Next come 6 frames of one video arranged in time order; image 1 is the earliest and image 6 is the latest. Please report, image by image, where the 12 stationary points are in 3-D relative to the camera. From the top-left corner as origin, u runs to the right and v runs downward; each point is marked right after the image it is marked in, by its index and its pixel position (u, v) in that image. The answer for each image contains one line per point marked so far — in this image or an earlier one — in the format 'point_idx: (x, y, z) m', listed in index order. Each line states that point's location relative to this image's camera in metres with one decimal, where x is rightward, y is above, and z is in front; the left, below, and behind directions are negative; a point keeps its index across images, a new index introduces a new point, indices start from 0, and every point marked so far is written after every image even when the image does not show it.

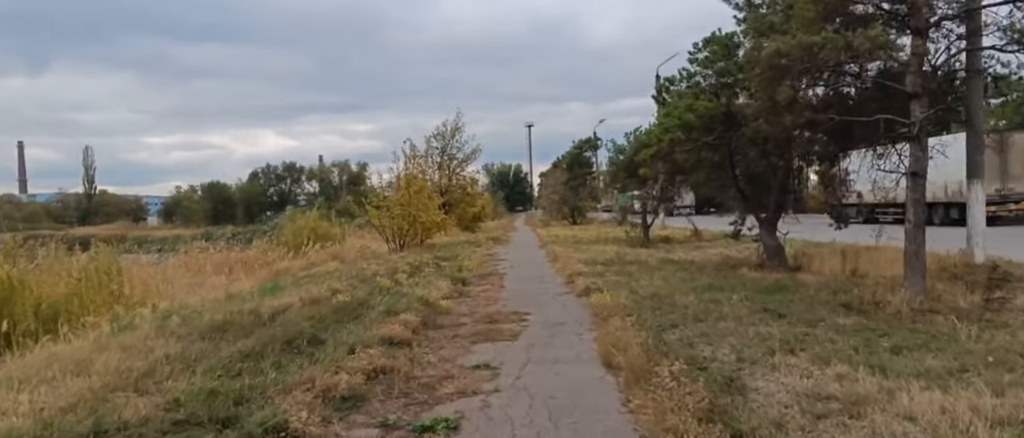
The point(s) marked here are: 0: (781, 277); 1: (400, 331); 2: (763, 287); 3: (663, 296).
0: (+4.7, -1.0, +16.0) m
1: (-1.3, -1.3, +10.5) m
2: (+3.9, -1.1, +14.1) m
3: (+2.1, -1.1, +12.8) m
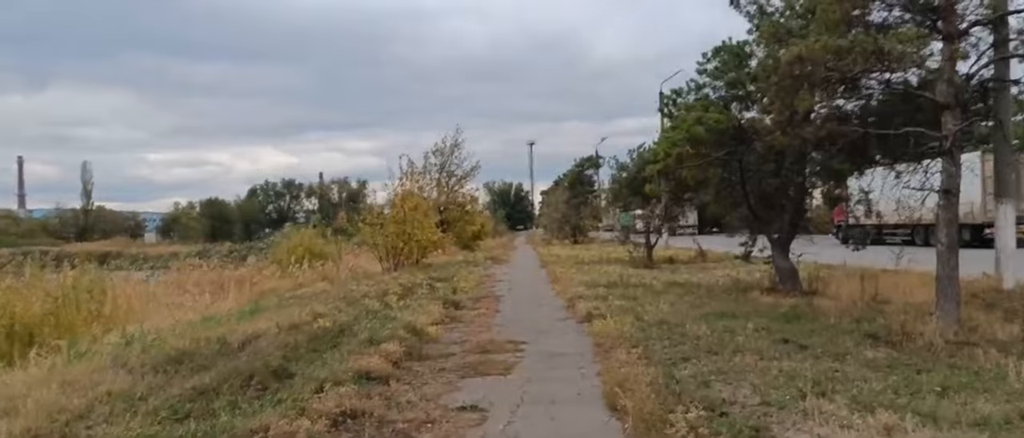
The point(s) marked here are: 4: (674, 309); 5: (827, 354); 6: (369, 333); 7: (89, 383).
0: (+4.7, -1.4, +14.9) m
1: (-1.4, -1.5, +9.4) m
2: (+3.8, -1.4, +13.1) m
3: (+2.0, -1.4, +11.7) m
4: (+2.5, -1.4, +13.8) m
5: (+3.3, -1.4, +9.6) m
6: (-1.9, -1.5, +12.1) m
7: (-4.0, -1.6, +8.6) m
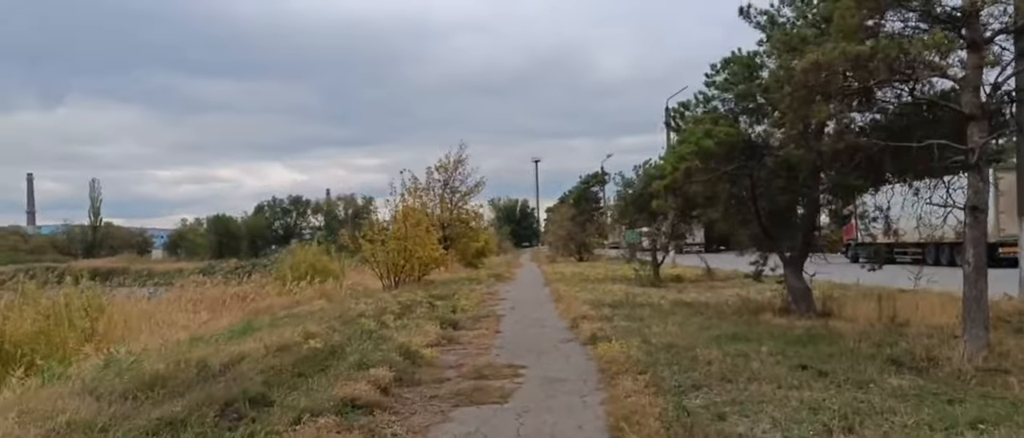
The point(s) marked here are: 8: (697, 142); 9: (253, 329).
0: (+4.7, -1.7, +14.2) m
1: (-1.4, -1.7, +8.8) m
2: (+3.8, -1.6, +12.4) m
3: (+2.0, -1.6, +11.0) m
4: (+2.5, -1.6, +13.1) m
5: (+3.3, -1.6, +8.9) m
6: (-1.9, -1.7, +11.5) m
7: (-4.1, -1.7, +8.0) m
8: (+3.0, +1.3, +14.6) m
9: (-4.7, -2.0, +16.6) m
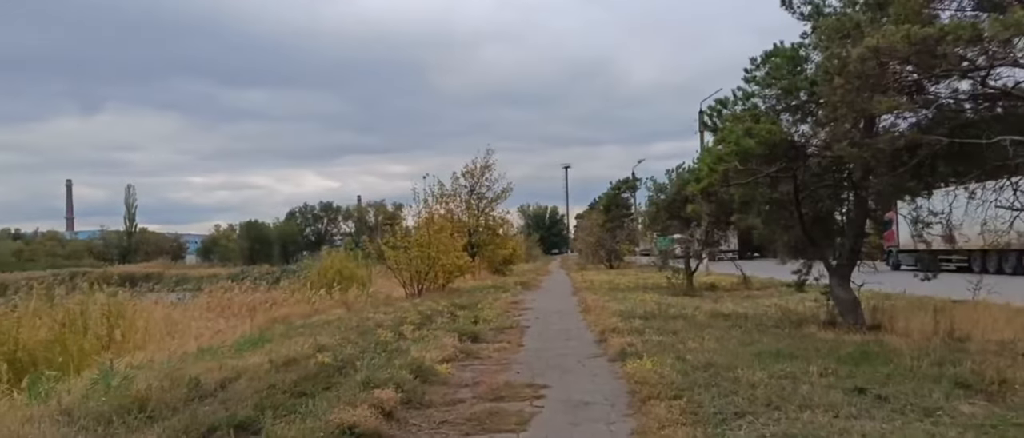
0: (+5.0, -1.7, +13.1) m
1: (-1.2, -1.7, +7.8) m
2: (+4.1, -1.7, +11.2) m
3: (+2.3, -1.6, +10.0) m
4: (+2.8, -1.7, +12.0) m
5: (+3.5, -1.7, +7.8) m
6: (-1.7, -1.8, +10.6) m
7: (-3.9, -1.7, +7.1) m
8: (+3.4, +1.2, +13.5) m
9: (-4.3, -2.1, +15.8) m
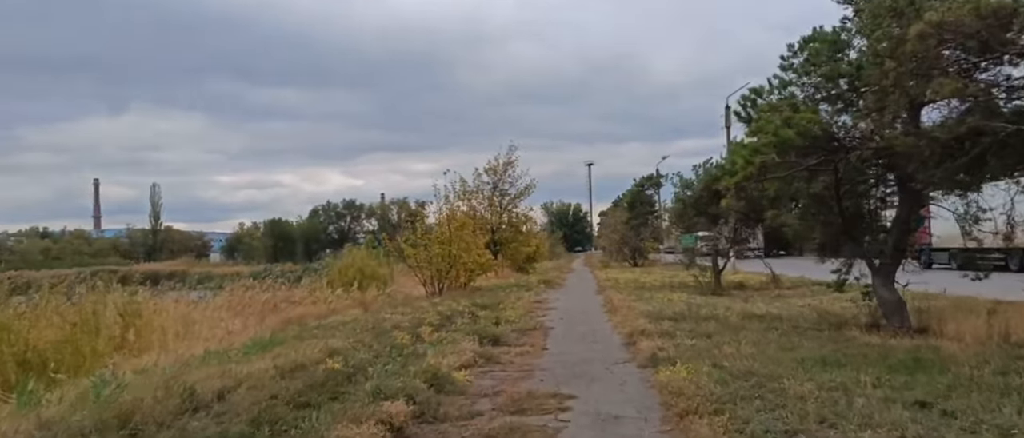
0: (+5.3, -1.7, +12.1) m
1: (-1.1, -1.7, +7.1) m
2: (+4.4, -1.6, +10.3) m
3: (+2.5, -1.6, +9.1) m
4: (+3.0, -1.6, +11.1) m
5: (+3.6, -1.6, +6.9) m
6: (-1.4, -1.7, +9.8) m
7: (-3.8, -1.7, +6.4) m
8: (+3.7, +1.2, +12.6) m
9: (-3.9, -2.1, +15.1) m
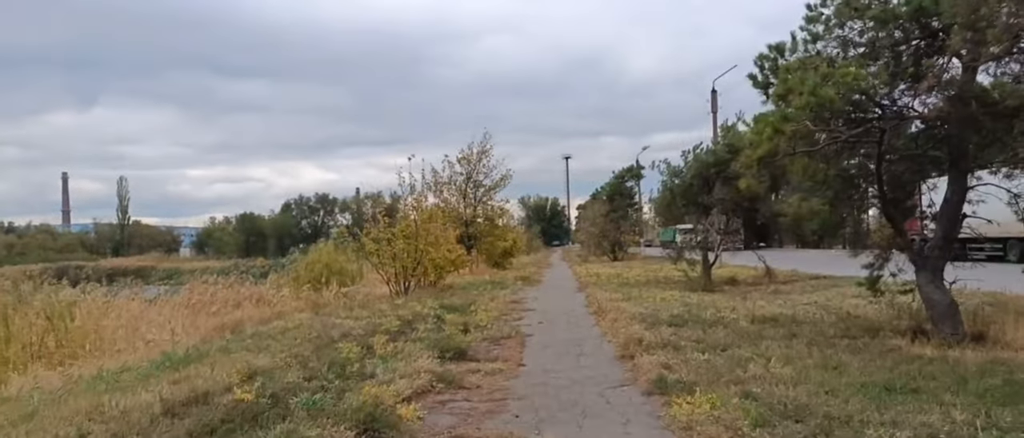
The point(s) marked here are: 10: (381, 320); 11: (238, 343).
0: (+5.0, -1.5, +9.7) m
1: (-1.3, -1.5, +4.4) m
2: (+4.1, -1.5, +7.8) m
3: (+2.2, -1.4, +6.6) m
4: (+2.7, -1.5, +8.6) m
5: (+3.4, -1.5, +4.4) m
6: (-1.7, -1.6, +7.1) m
7: (-4.0, -1.6, +3.7) m
8: (+3.3, +1.4, +10.1) m
9: (-4.4, -1.9, +12.4) m
10: (-2.4, -1.8, +16.2) m
11: (-4.3, -1.9, +14.1) m
